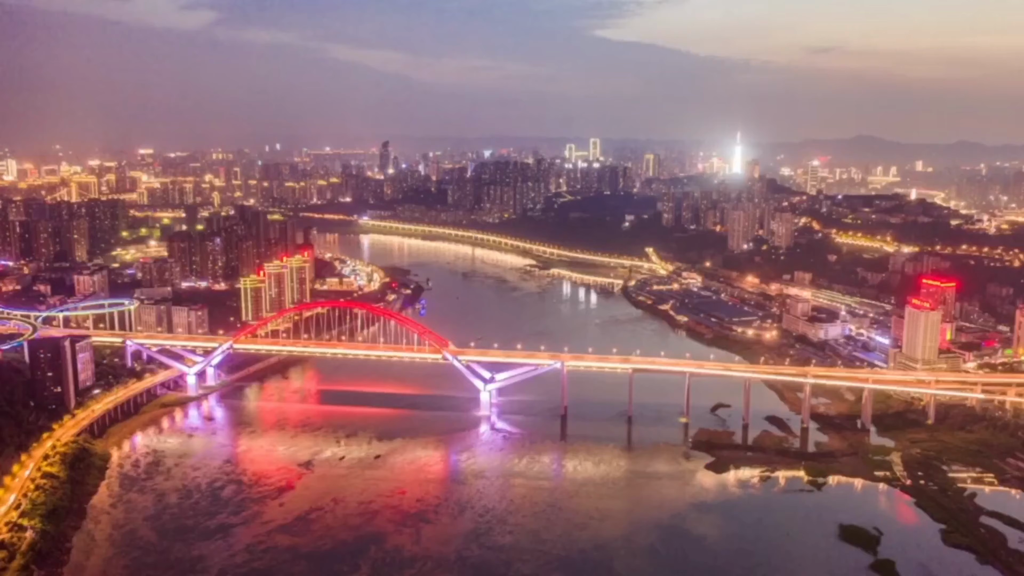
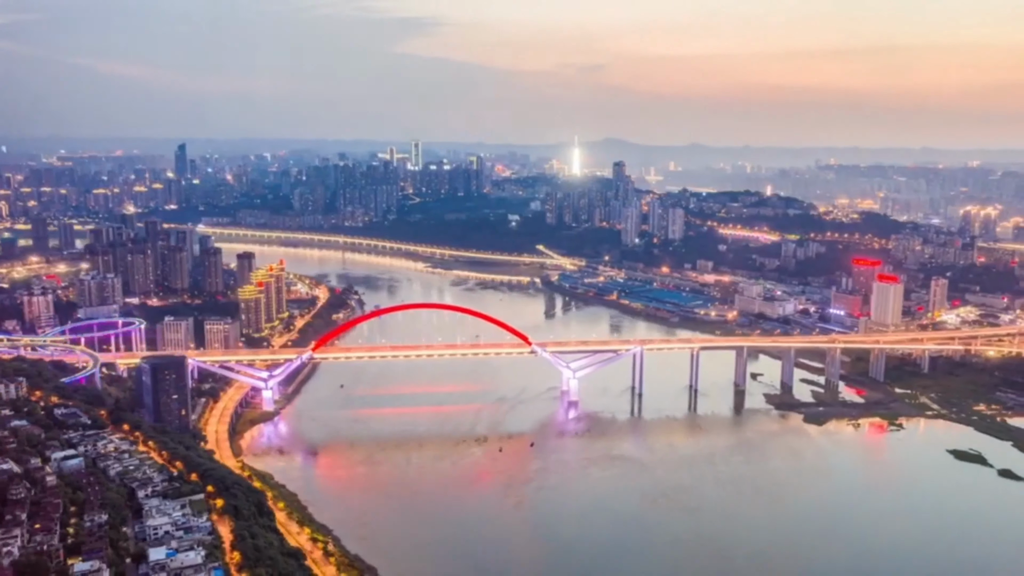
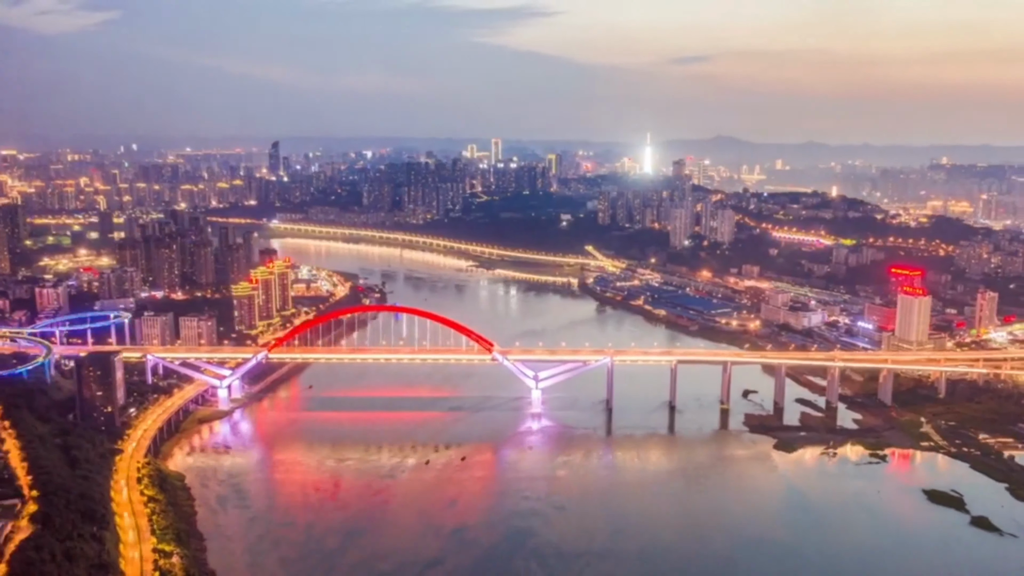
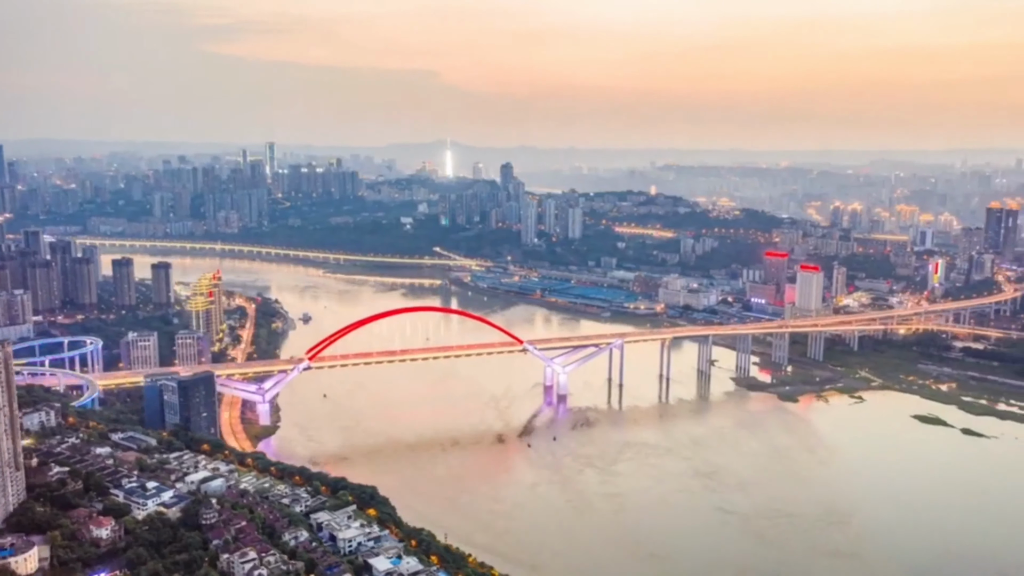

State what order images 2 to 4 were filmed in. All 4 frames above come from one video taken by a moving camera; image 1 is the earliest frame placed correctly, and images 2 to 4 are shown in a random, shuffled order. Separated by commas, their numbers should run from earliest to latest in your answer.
3, 2, 4
